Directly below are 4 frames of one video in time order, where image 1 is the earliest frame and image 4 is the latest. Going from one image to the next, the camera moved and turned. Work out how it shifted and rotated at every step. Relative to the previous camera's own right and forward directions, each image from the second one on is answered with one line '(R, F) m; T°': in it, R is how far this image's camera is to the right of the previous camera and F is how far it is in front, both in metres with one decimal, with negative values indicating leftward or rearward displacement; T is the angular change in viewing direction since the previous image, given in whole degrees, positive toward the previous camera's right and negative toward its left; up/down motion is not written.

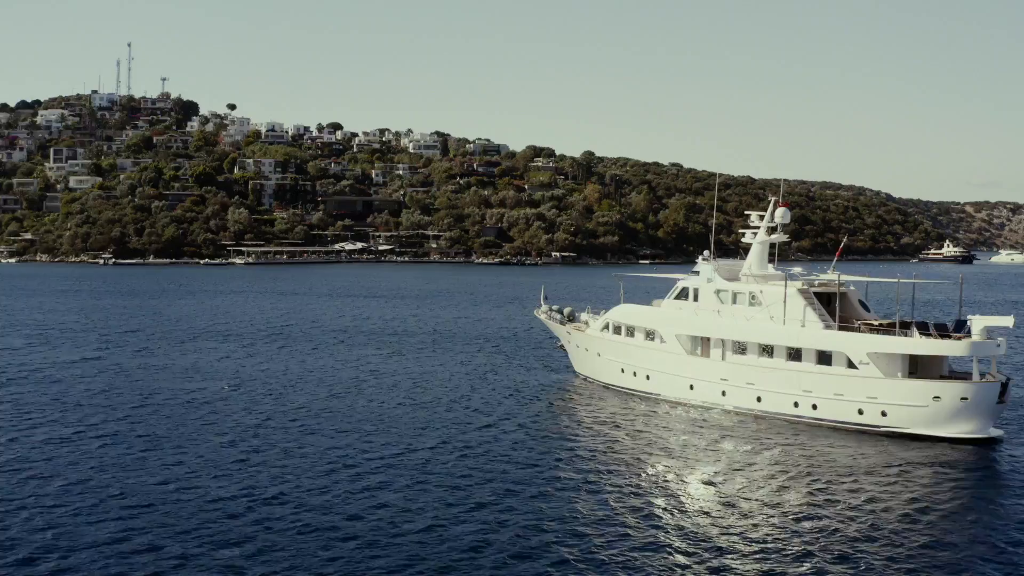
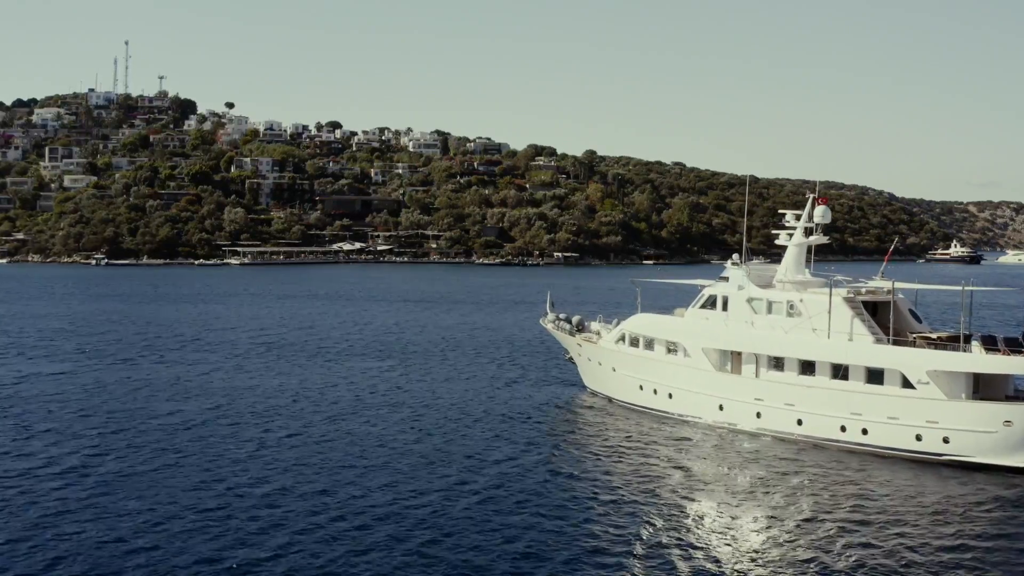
(-0.2, +4.0) m; 0°
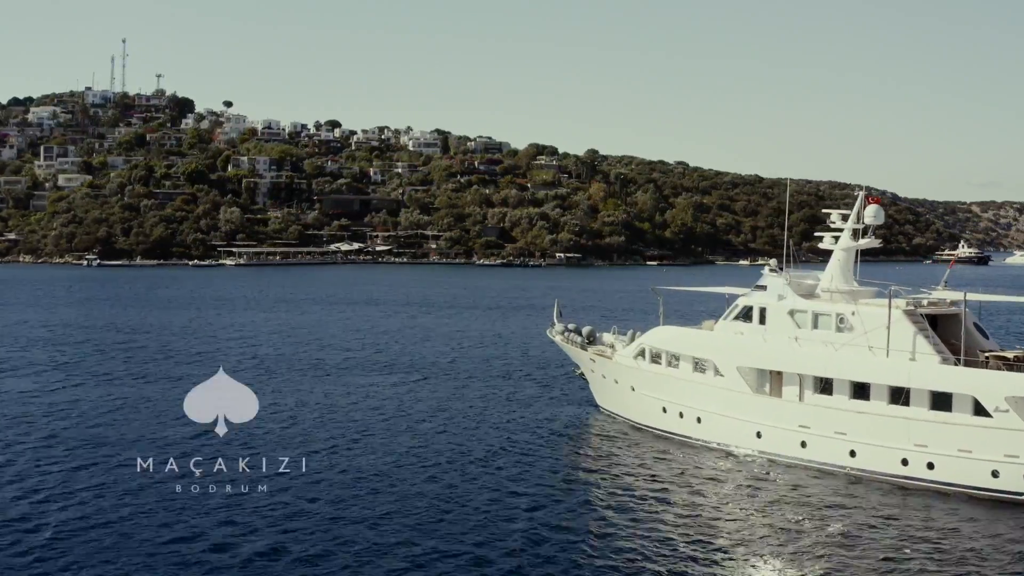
(-0.2, +4.0) m; 0°
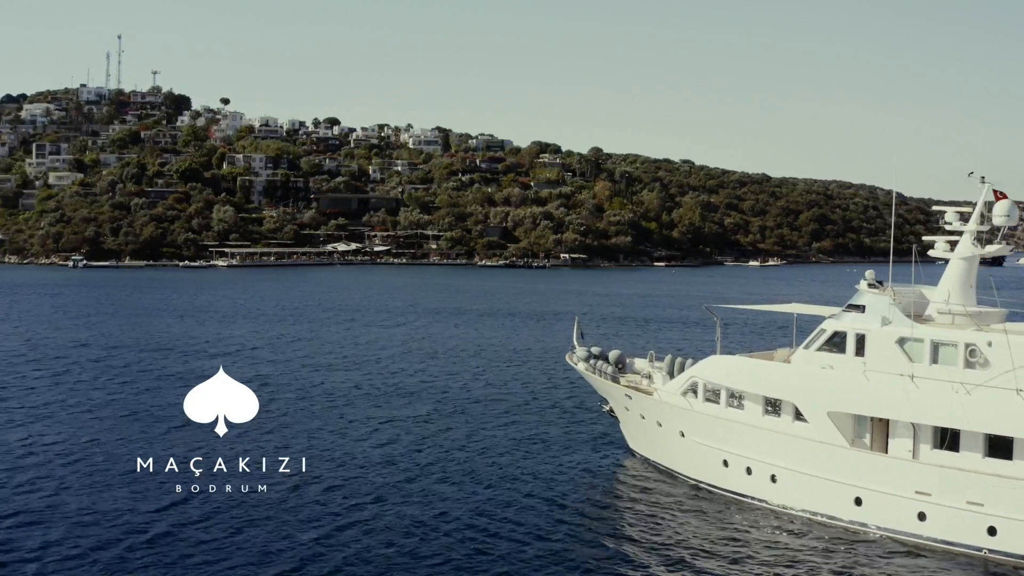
(-0.5, +6.7) m; 0°
